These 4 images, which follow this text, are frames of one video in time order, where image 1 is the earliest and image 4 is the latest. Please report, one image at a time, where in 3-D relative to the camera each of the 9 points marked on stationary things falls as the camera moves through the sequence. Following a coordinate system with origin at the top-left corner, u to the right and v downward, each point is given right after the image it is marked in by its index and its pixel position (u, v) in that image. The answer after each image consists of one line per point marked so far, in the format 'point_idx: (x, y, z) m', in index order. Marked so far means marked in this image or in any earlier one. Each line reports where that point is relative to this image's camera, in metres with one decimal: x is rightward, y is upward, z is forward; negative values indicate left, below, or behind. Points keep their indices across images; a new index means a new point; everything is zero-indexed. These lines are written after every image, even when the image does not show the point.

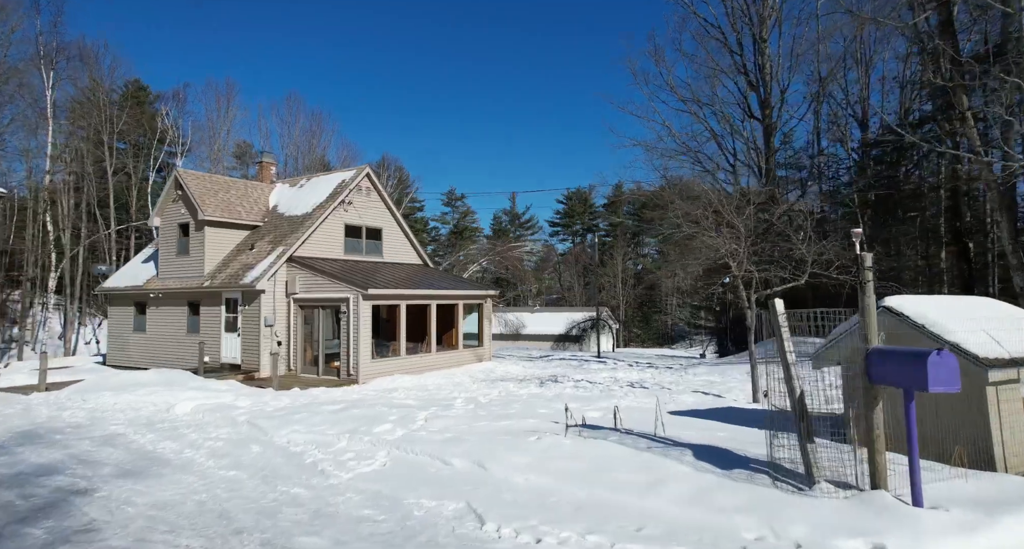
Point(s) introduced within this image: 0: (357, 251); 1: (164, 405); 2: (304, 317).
0: (-4.7, +0.7, +19.3) m
1: (-5.1, -1.9, +9.2) m
2: (-5.4, -1.1, +16.4) m
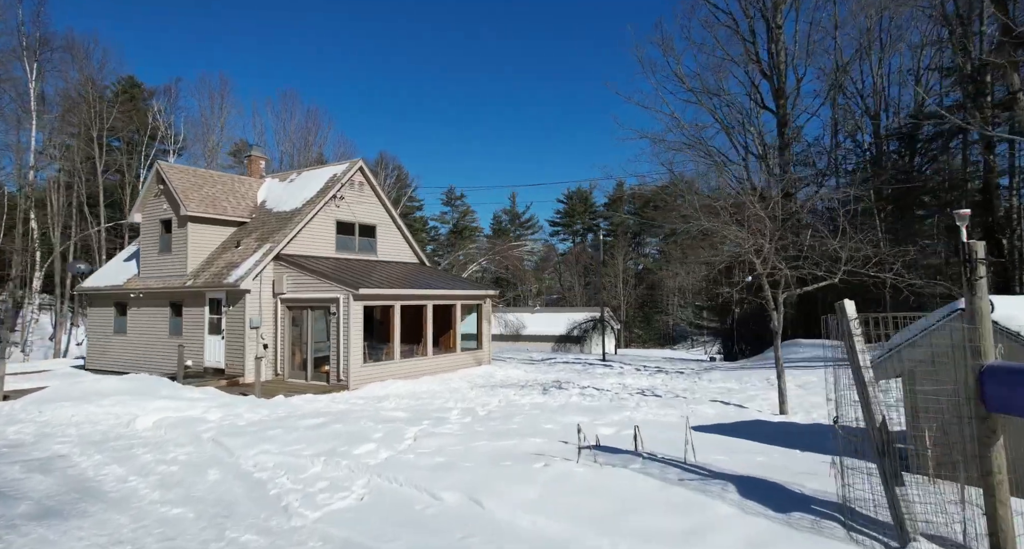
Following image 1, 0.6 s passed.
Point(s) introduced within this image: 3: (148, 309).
0: (-4.7, +0.8, +18.3) m
1: (-5.1, -1.9, +8.3) m
2: (-5.4, -1.1, +15.5) m
3: (-9.8, -0.9, +17.0) m
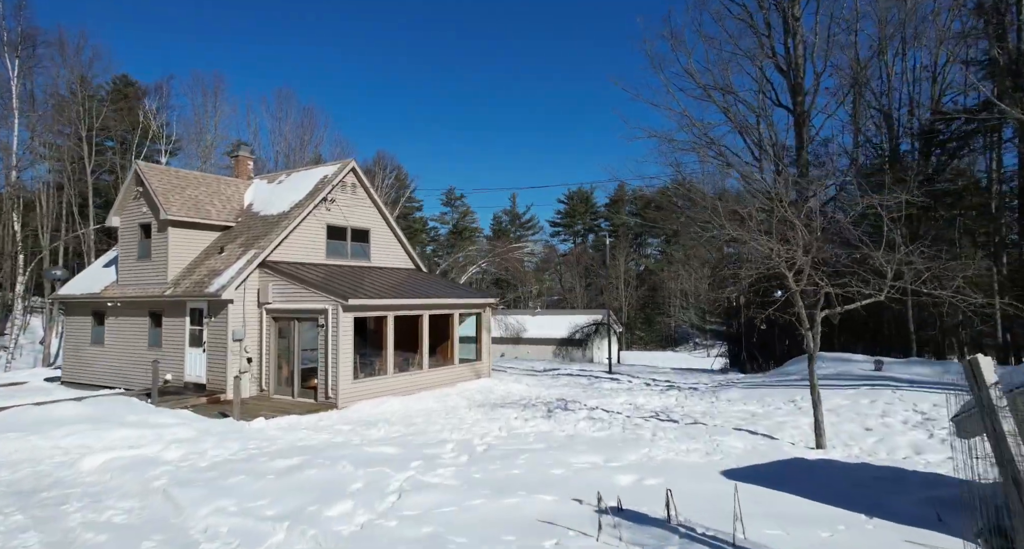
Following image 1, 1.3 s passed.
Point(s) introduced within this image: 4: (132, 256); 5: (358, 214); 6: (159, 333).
0: (-4.6, +0.6, +17.3) m
1: (-5.0, -2.1, +7.3) m
2: (-5.3, -1.3, +14.5) m
3: (-9.7, -1.1, +16.0) m
4: (-9.7, +0.5, +16.2) m
5: (-4.3, +1.7, +17.8) m
6: (-8.6, -1.4, +15.4) m
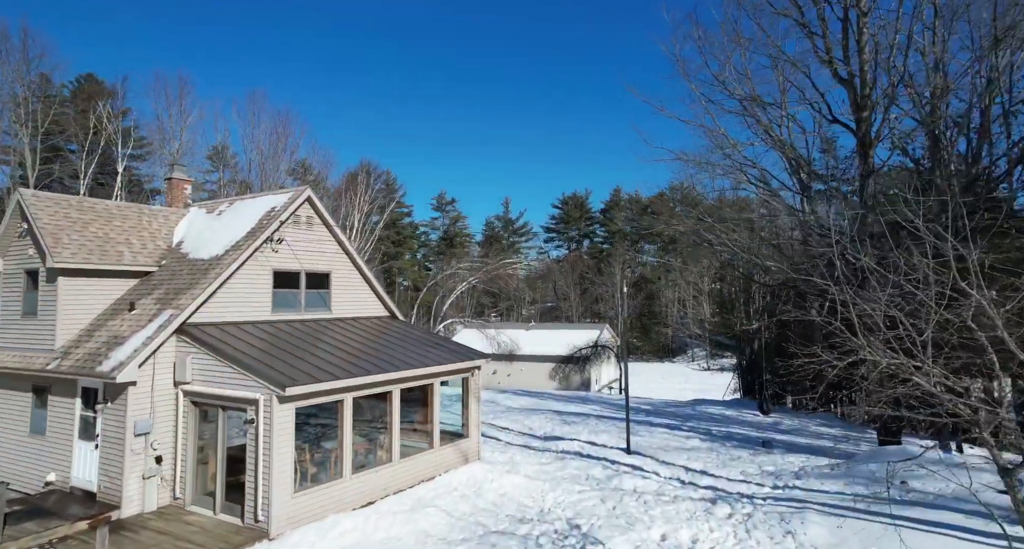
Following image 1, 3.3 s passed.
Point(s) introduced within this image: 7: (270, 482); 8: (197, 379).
0: (-4.7, -0.7, +13.8) m
1: (-5.0, -3.3, +3.7) m
2: (-5.4, -2.5, +10.9) m
3: (-9.8, -2.3, +12.4) m
4: (-9.8, -0.7, +12.6) m
5: (-4.4, +0.5, +14.2) m
6: (-8.6, -2.6, +11.8) m
7: (-3.7, -3.2, +9.9) m
8: (-5.4, -1.8, +10.9) m
